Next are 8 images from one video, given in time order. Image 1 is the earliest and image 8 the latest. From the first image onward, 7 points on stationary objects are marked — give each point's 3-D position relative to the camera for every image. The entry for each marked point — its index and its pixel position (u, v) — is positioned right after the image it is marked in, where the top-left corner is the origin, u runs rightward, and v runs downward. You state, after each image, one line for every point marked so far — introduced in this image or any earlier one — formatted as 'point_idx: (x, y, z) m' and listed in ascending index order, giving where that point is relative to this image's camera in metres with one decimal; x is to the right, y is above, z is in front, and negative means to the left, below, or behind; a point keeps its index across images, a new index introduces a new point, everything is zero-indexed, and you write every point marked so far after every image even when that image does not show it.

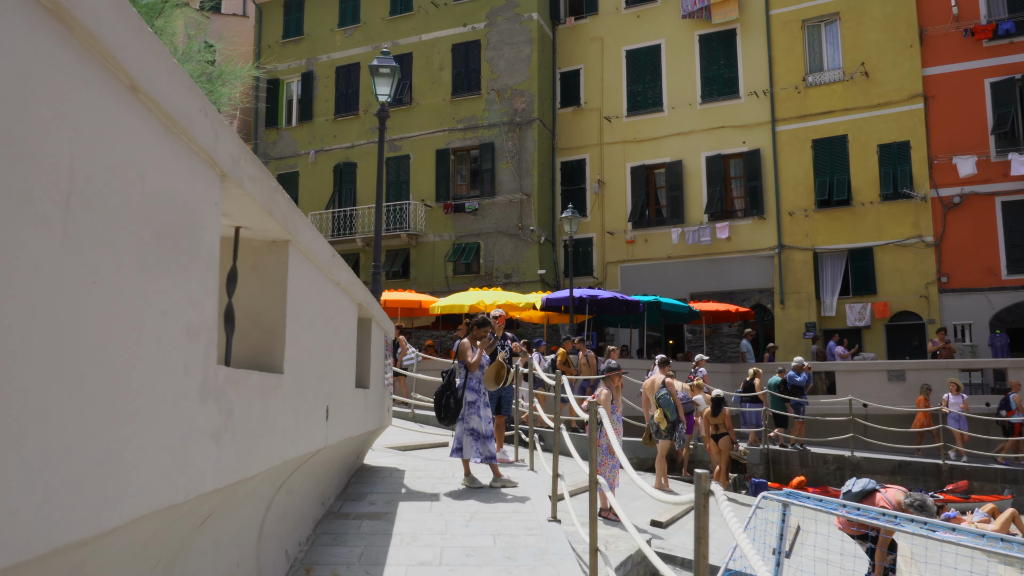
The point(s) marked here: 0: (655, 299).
0: (+2.9, -0.2, +17.4) m
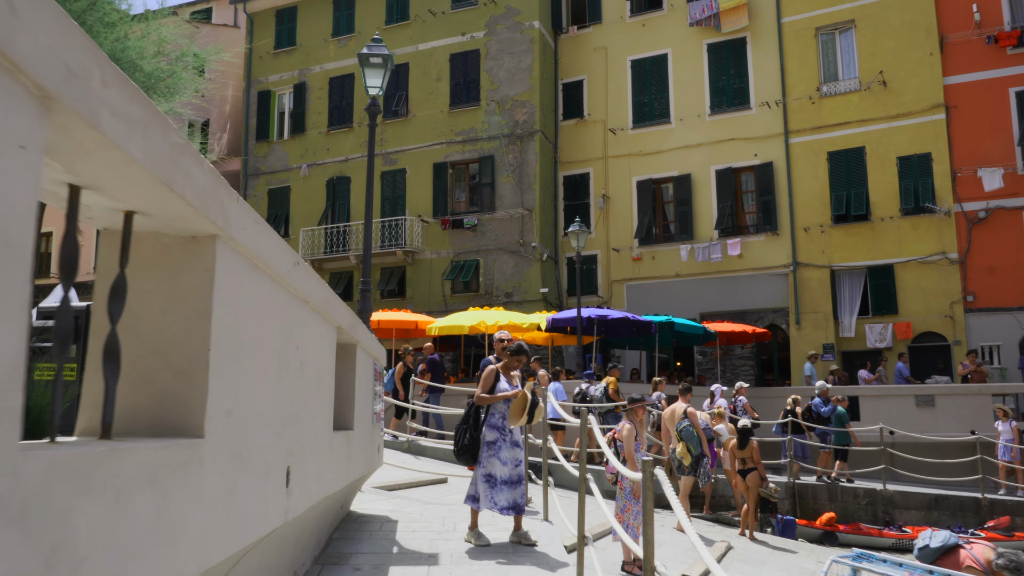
0: (+2.9, -0.6, +16.2) m
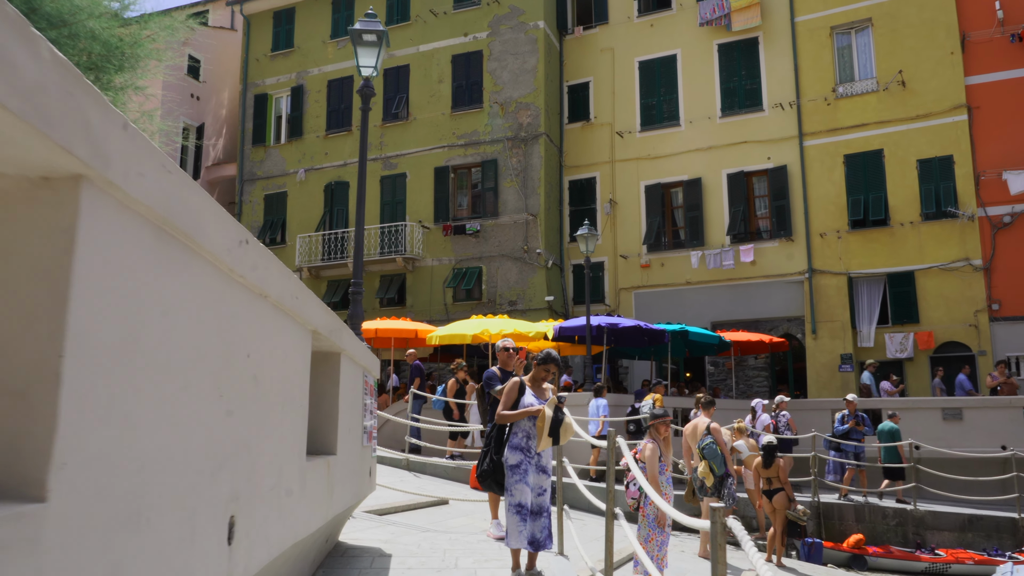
0: (+3.0, -0.7, +15.4) m
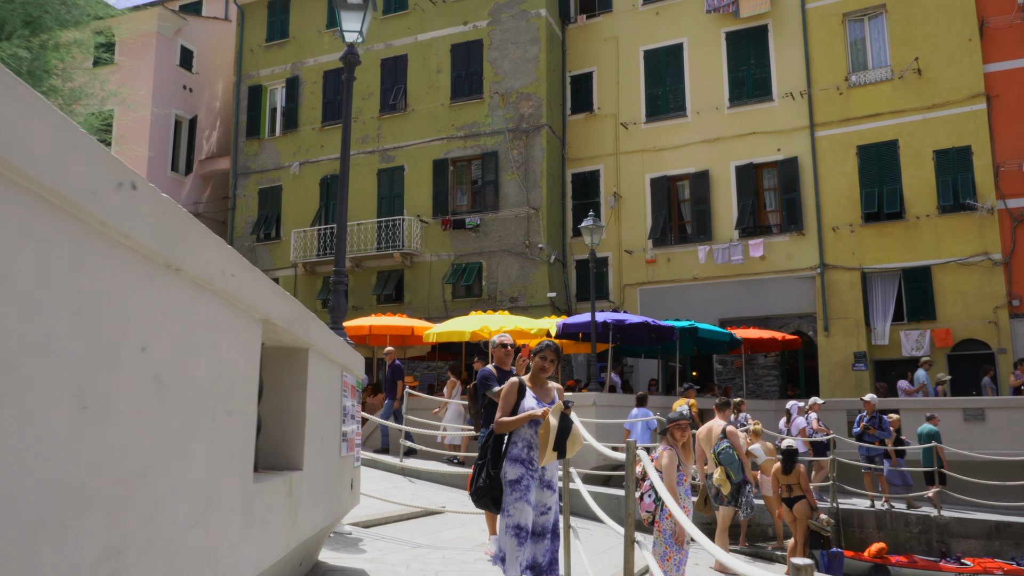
0: (+3.1, -0.6, +14.7) m
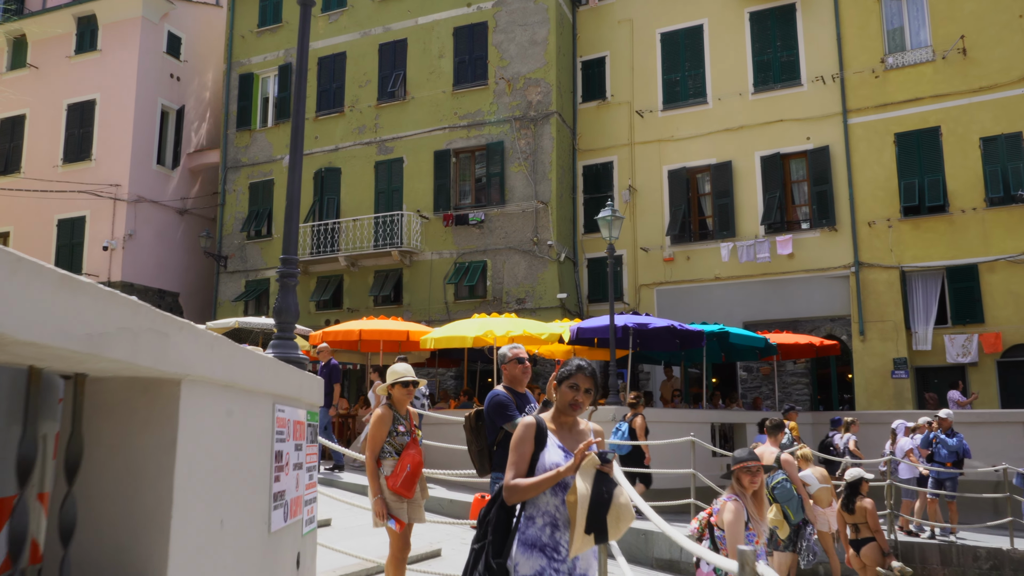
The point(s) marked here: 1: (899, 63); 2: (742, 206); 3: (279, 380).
0: (+3.2, -0.6, +13.1) m
1: (+8.3, +4.8, +18.6) m
2: (+5.2, +1.9, +19.7) m
3: (-0.9, -0.4, +3.3) m
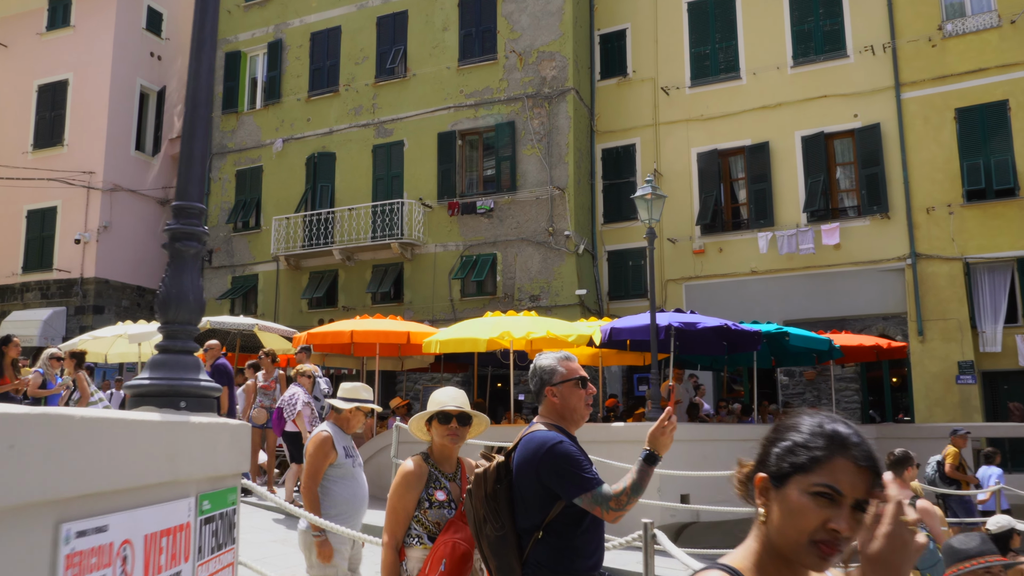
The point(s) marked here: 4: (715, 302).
0: (+3.4, -0.5, +11.0) m
1: (+8.6, +5.0, +16.6) m
2: (+5.5, +2.0, +17.7) m
3: (-0.7, -0.3, +1.3) m
4: (+4.2, -0.3, +17.9) m
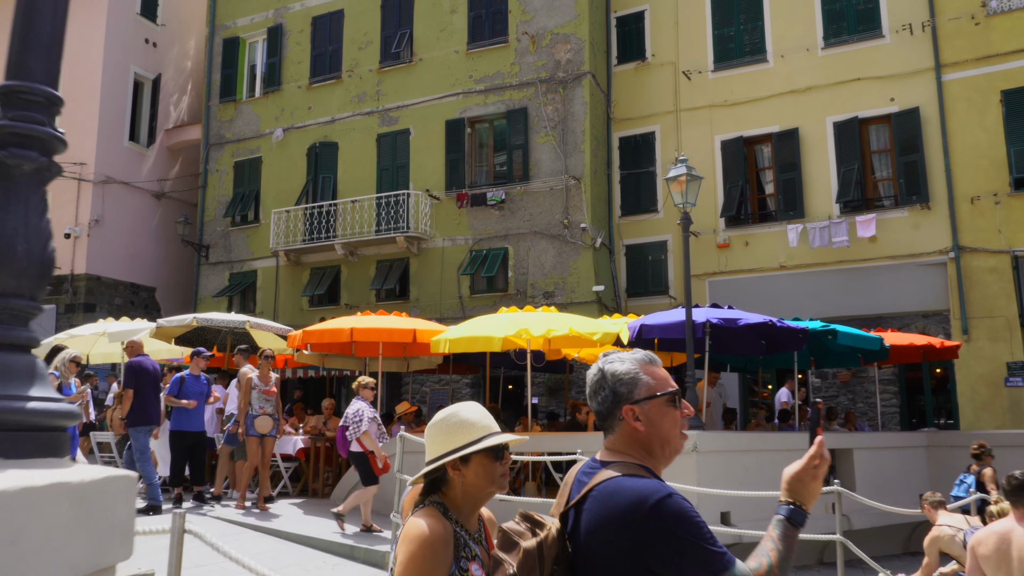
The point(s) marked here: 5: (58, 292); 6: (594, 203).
0: (+3.6, -0.4, +9.9) m
1: (+8.8, +5.0, +15.4) m
2: (+5.8, +2.0, +16.6) m
3: (-0.5, -0.2, +0.2) m
4: (+4.5, -0.2, +16.8) m
5: (-10.5, -0.1, +19.9) m
6: (+1.6, +1.7, +17.3) m
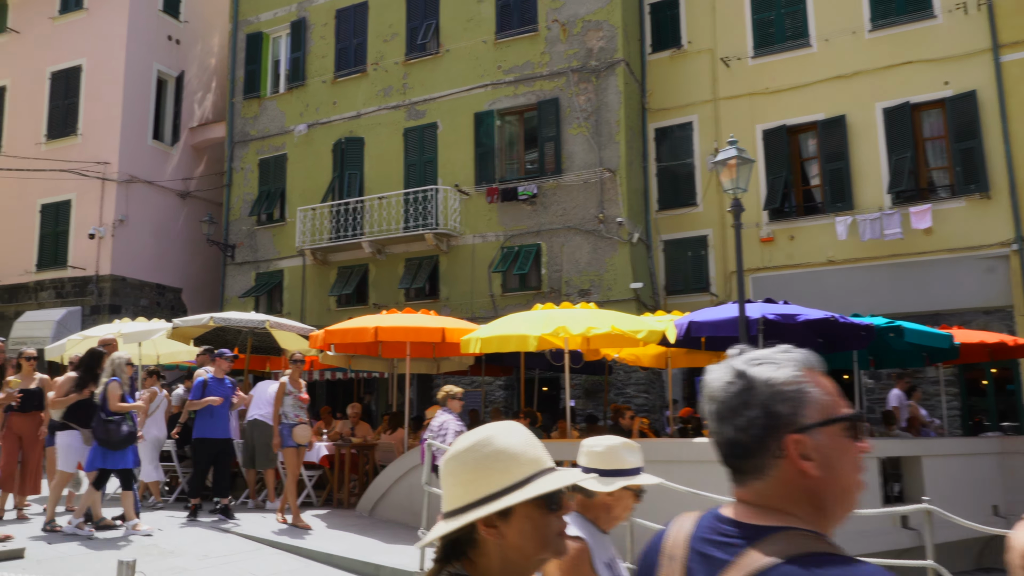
0: (+4.0, -0.3, +9.2) m
1: (+9.4, +5.1, +14.5) m
2: (+6.3, +2.1, +15.7) m
3: (-0.5, -0.1, -0.4) m
4: (+5.1, -0.1, +16.0) m
5: (-9.7, -0.1, +19.6) m
6: (+2.3, +1.8, +16.5) m
